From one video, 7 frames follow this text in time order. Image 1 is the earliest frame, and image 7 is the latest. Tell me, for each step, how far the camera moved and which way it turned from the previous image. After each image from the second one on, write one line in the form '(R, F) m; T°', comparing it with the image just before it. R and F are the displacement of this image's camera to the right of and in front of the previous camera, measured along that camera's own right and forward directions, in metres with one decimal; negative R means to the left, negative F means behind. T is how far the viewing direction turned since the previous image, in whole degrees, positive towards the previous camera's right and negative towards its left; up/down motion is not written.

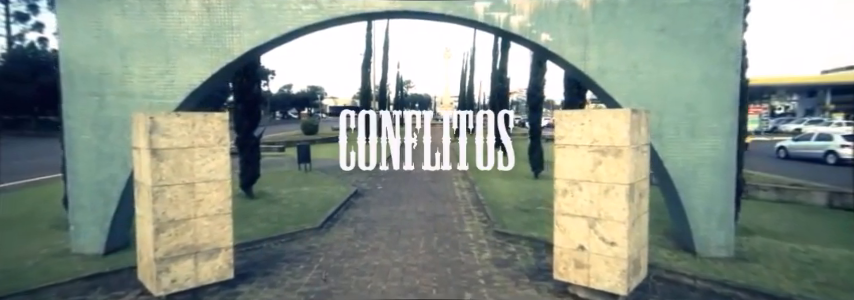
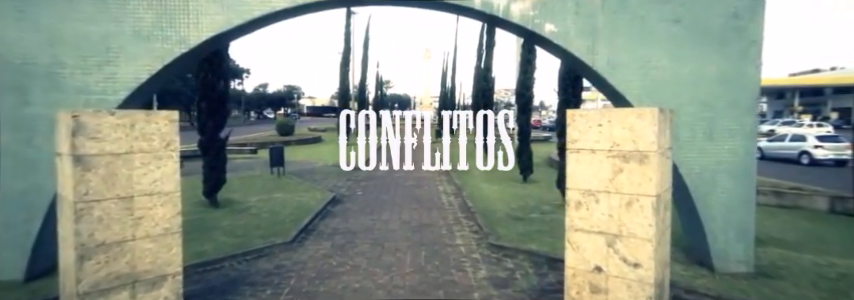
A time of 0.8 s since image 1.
(-0.1, +0.7) m; +3°
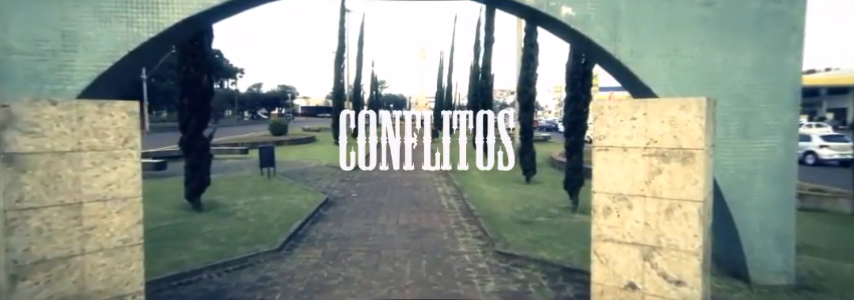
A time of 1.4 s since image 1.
(-0.1, +0.5) m; +1°
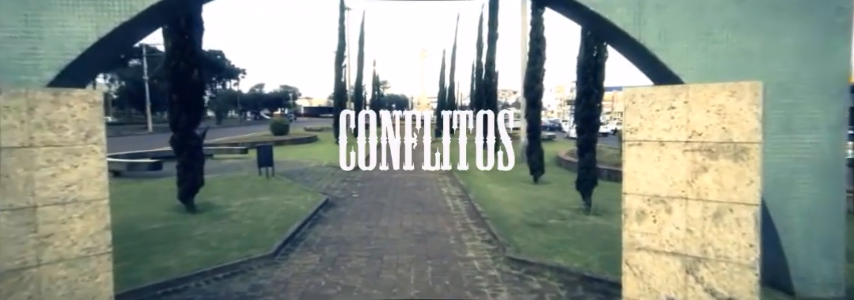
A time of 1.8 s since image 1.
(0.0, +0.4) m; 0°
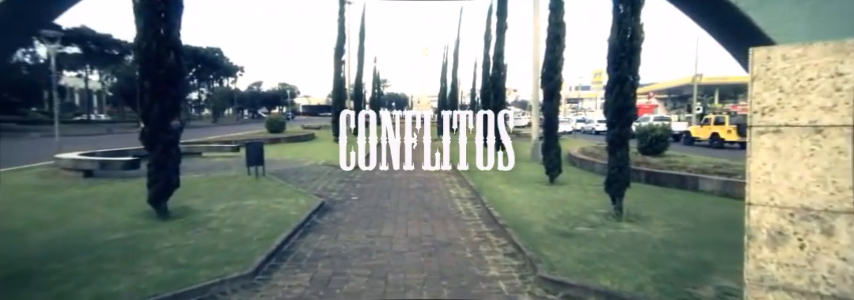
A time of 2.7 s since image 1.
(-0.2, +1.0) m; 0°
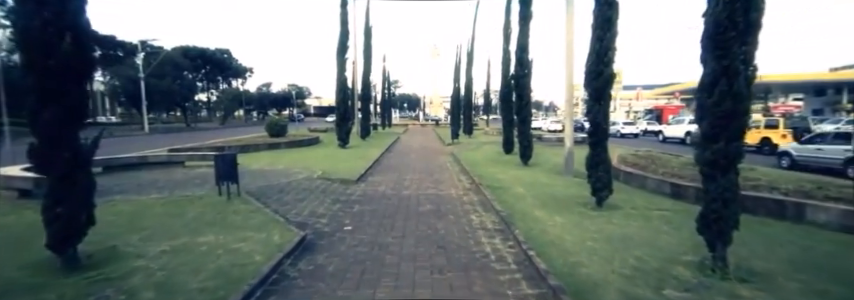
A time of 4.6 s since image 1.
(0.0, +2.0) m; -2°
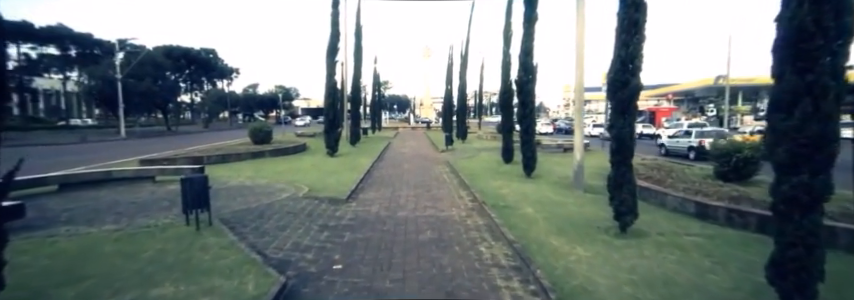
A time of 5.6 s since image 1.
(-0.2, +1.0) m; +1°
